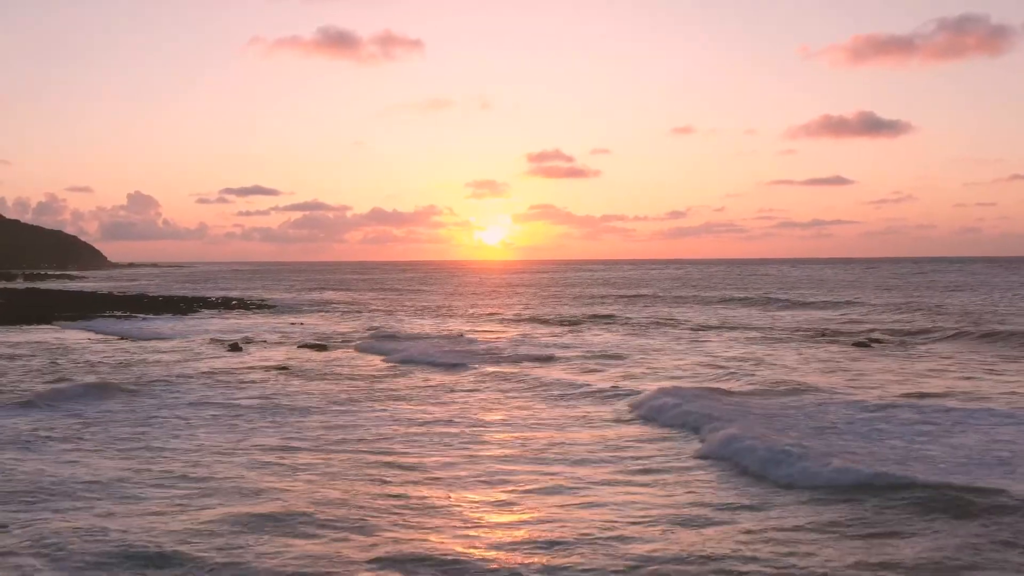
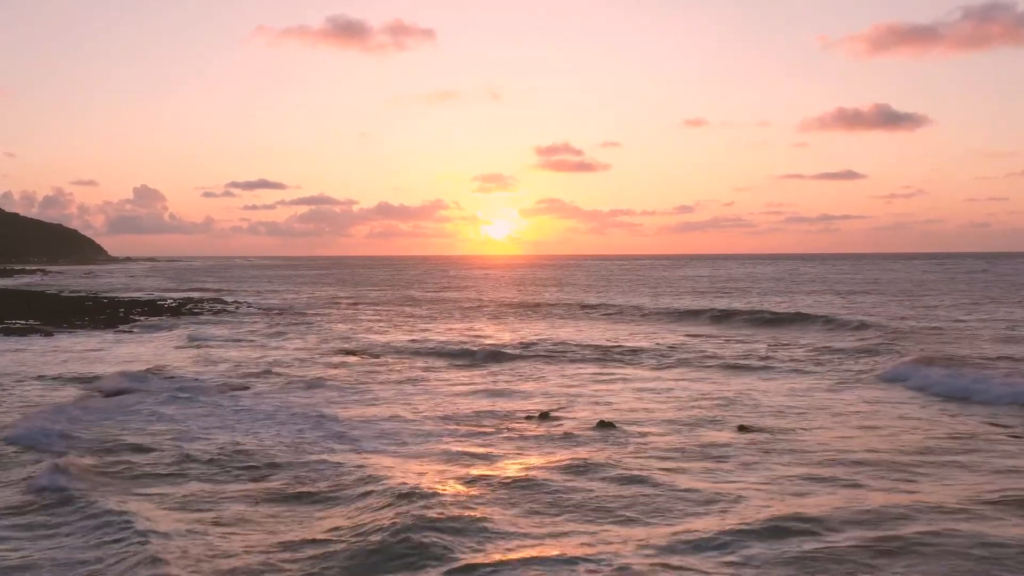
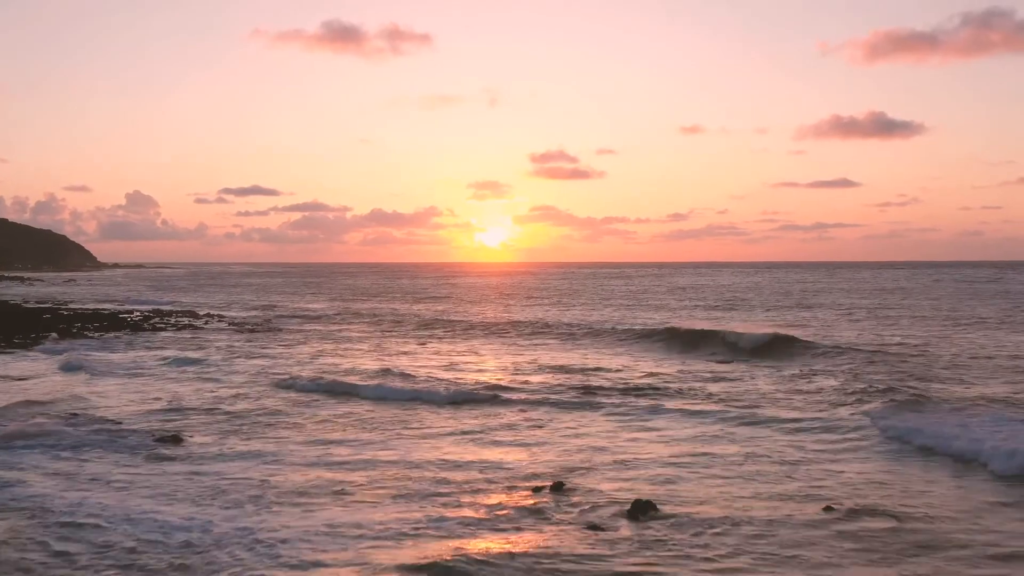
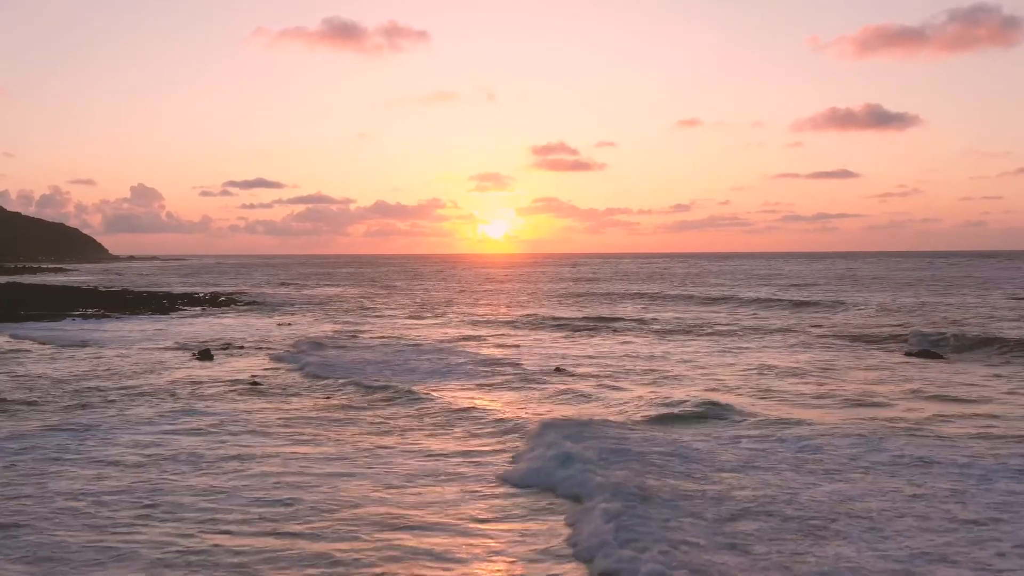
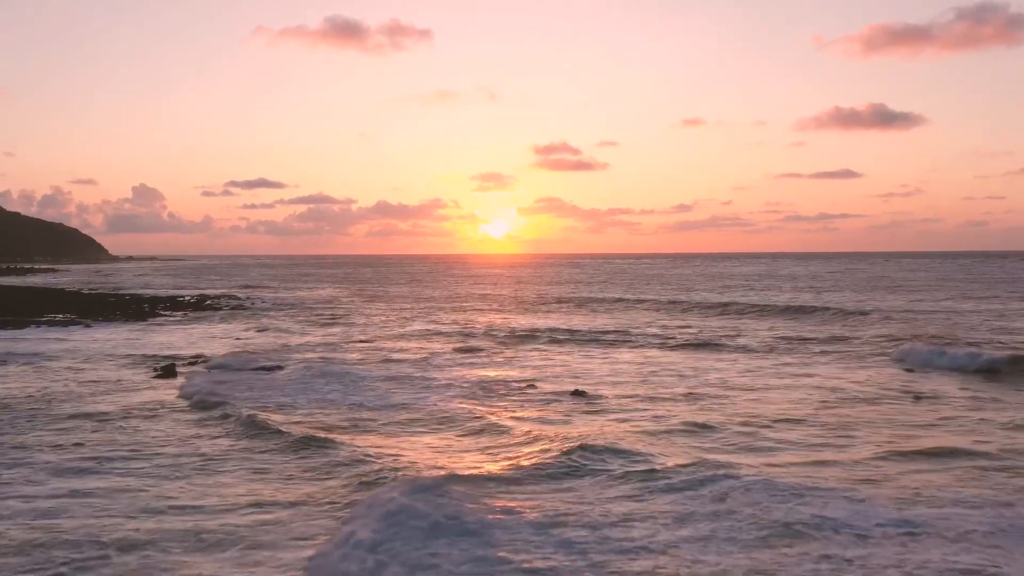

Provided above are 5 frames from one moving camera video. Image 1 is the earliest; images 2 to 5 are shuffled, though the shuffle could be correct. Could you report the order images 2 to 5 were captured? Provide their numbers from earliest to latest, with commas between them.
4, 5, 2, 3
